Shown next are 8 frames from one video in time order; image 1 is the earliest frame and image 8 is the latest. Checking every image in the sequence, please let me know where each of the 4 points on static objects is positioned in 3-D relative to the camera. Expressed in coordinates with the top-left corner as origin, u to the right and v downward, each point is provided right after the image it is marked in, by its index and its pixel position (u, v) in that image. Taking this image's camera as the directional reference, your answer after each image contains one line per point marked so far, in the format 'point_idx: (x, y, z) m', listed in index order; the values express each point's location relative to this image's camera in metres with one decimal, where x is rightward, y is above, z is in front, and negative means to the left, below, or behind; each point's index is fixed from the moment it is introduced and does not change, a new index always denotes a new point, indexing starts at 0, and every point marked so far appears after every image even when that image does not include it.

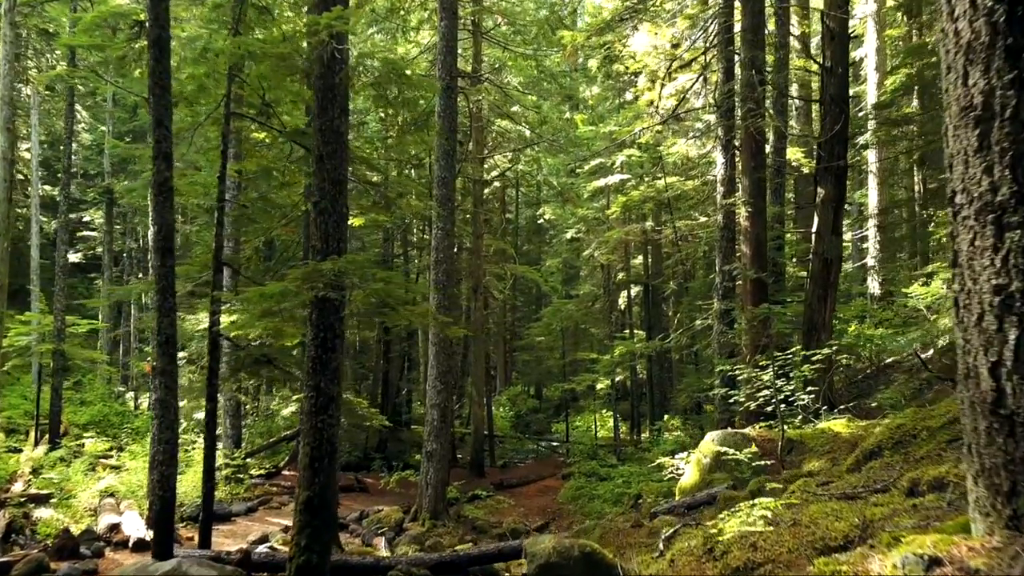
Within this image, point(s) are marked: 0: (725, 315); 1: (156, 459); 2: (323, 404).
0: (+3.2, -0.4, +11.6) m
1: (-3.3, -1.6, +7.2) m
2: (-1.5, -0.9, +6.2) m
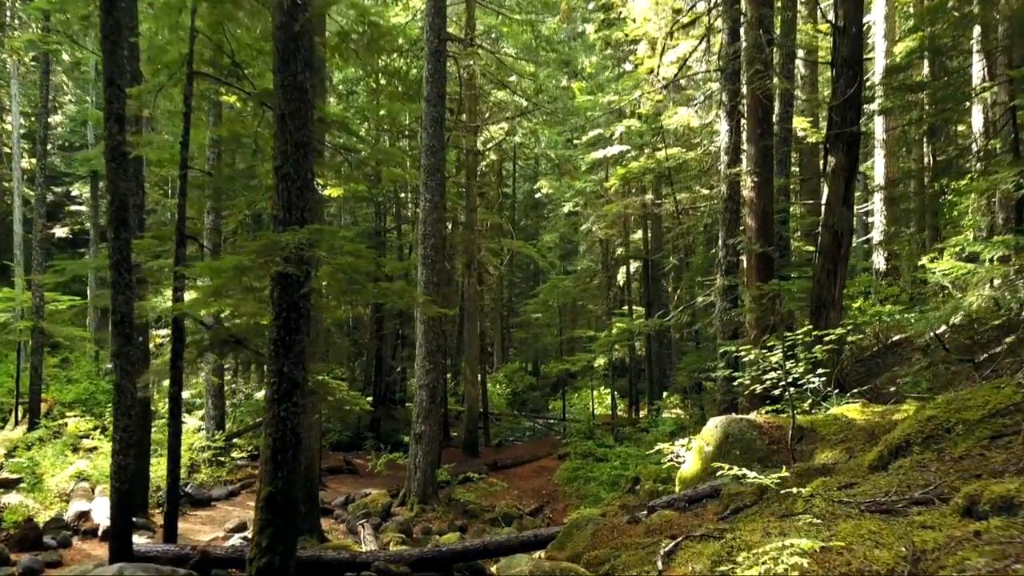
0: (+3.1, 0.0, +11.0) m
1: (-3.5, -1.4, +6.7) m
2: (-1.6, -0.7, +5.6) m
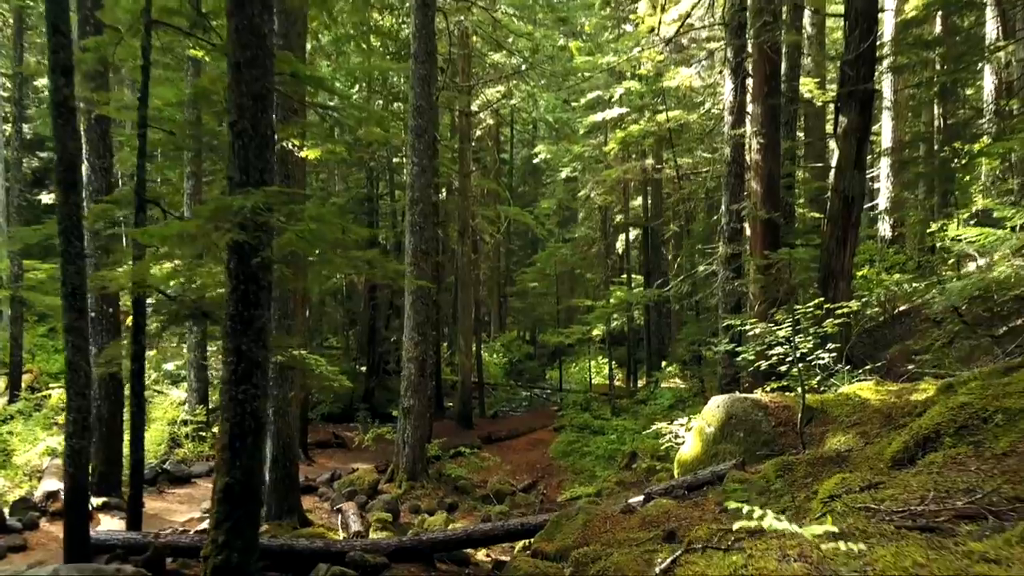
0: (+3.0, +0.4, +10.5) m
1: (-3.6, -1.1, +6.2) m
2: (-1.7, -0.5, +5.0) m
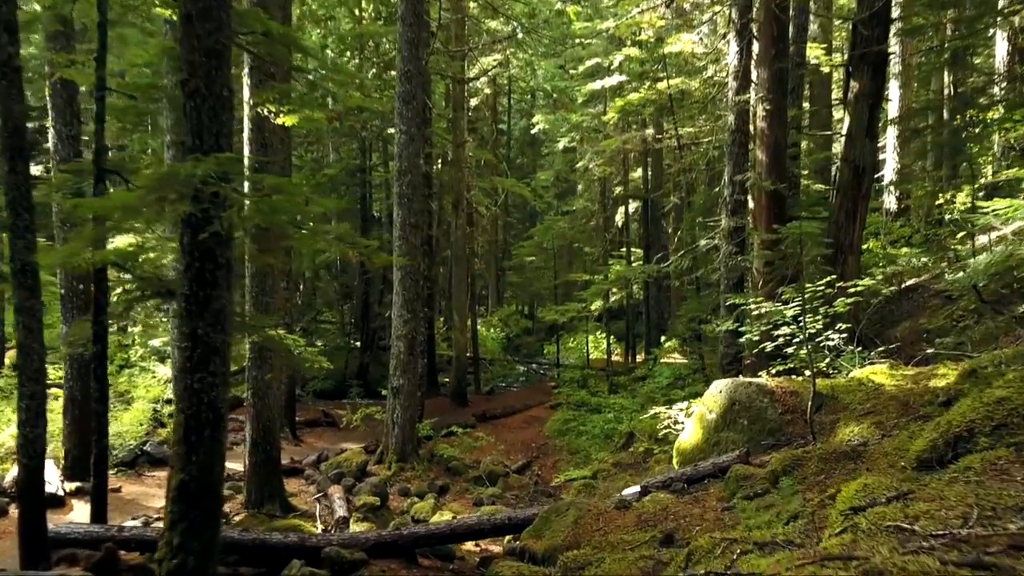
0: (+2.9, +0.7, +10.0) m
1: (-3.7, -1.0, +5.7) m
2: (-1.8, -0.4, +4.6) m
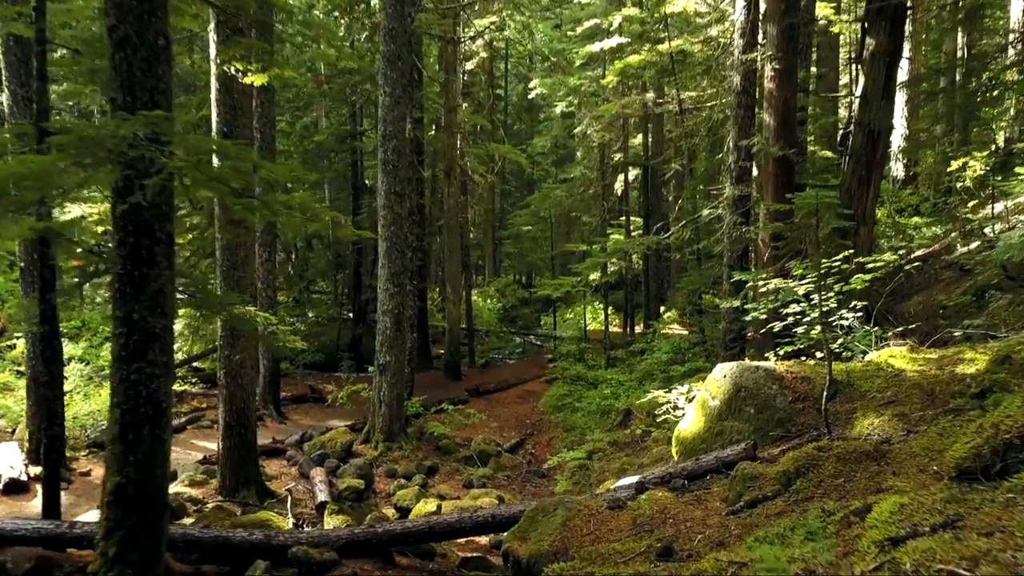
0: (+2.8, +1.0, +9.4) m
1: (-3.8, -0.8, +5.2) m
2: (-2.0, -0.3, +4.0) m
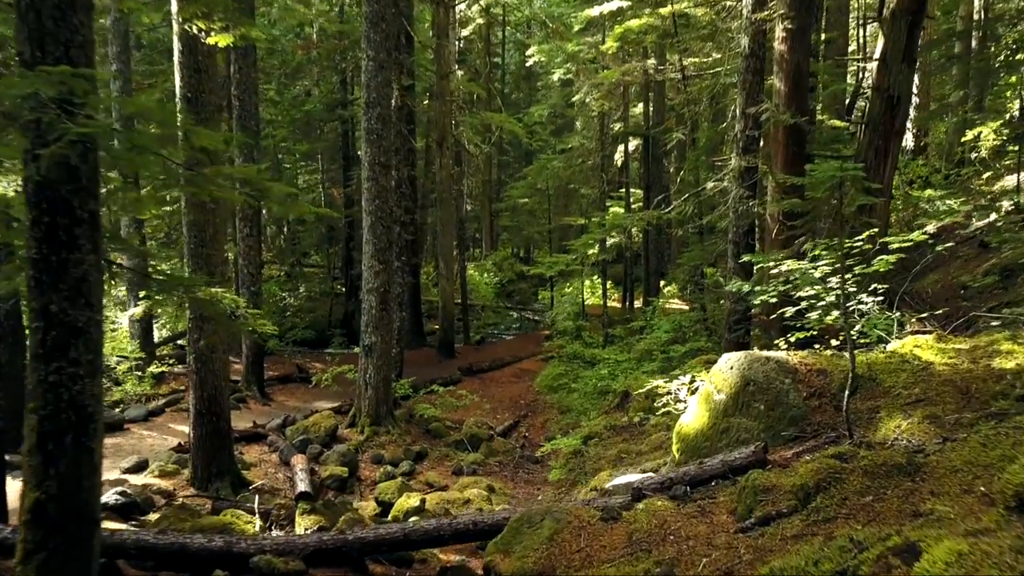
0: (+2.7, +1.3, +8.8) m
1: (-3.9, -0.7, +4.7) m
2: (-2.1, -0.2, +3.5) m
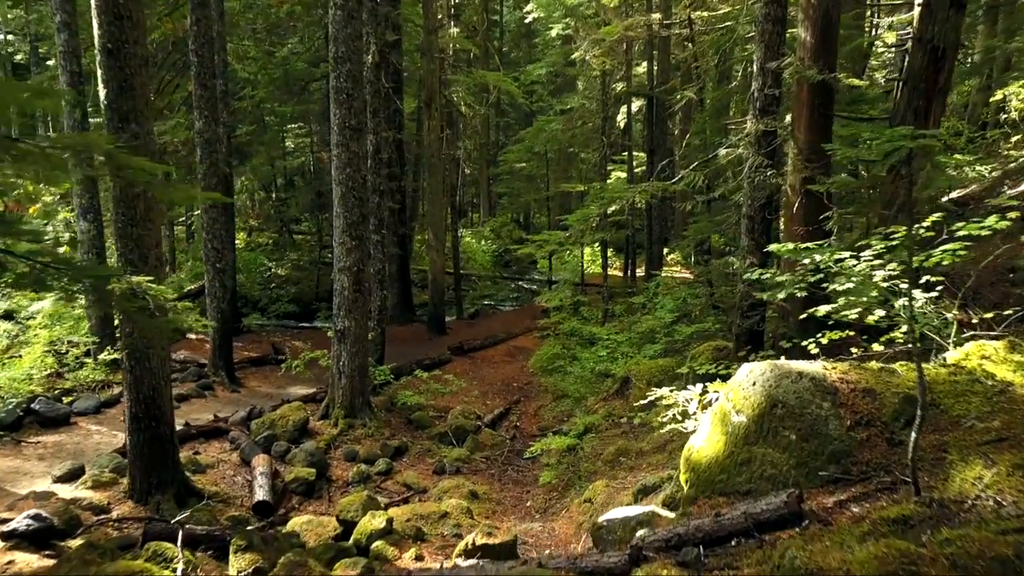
0: (+2.5, +1.5, +7.7) m
1: (-4.1, -0.7, +3.7) m
2: (-2.2, -0.3, +2.5) m
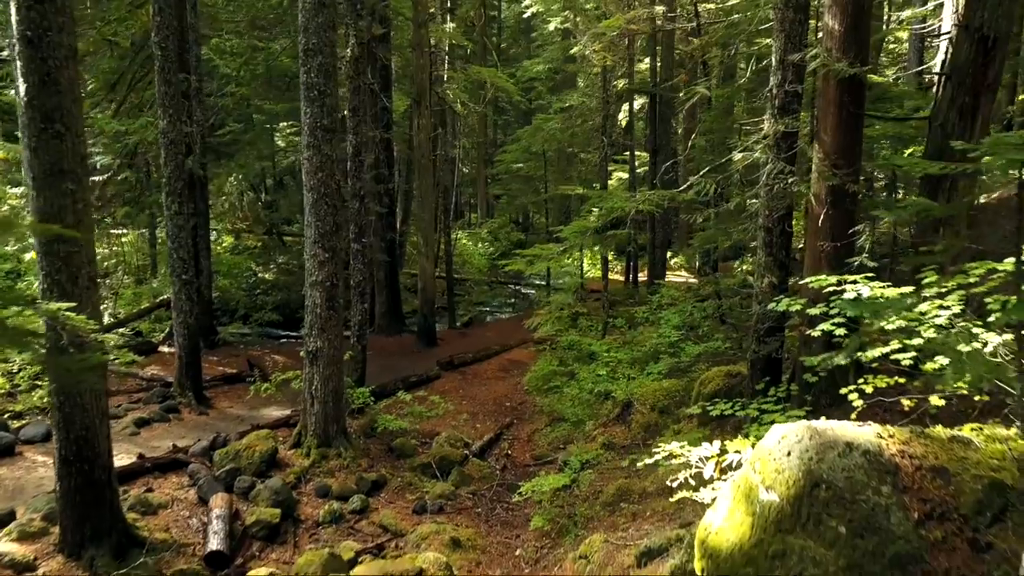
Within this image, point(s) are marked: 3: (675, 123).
0: (+2.4, +1.3, +6.8) m
1: (-4.2, -0.9, +2.9) m
2: (-2.3, -0.5, +1.7) m
3: (+4.1, +4.2, +19.3) m
